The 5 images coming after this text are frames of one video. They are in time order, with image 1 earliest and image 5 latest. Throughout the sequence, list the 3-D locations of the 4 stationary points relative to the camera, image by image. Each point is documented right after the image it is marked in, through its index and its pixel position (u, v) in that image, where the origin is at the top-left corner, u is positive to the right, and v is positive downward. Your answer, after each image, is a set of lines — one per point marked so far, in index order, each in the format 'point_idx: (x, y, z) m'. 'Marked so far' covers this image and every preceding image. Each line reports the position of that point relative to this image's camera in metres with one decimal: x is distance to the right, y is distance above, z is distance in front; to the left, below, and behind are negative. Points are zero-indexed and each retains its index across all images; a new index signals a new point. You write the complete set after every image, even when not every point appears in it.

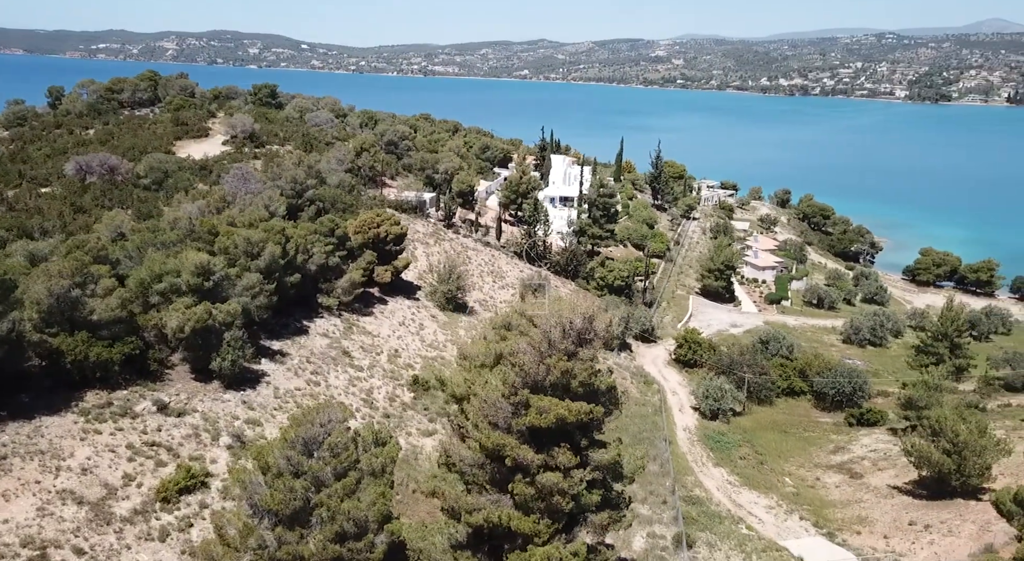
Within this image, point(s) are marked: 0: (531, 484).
0: (+0.4, -4.4, +16.5) m
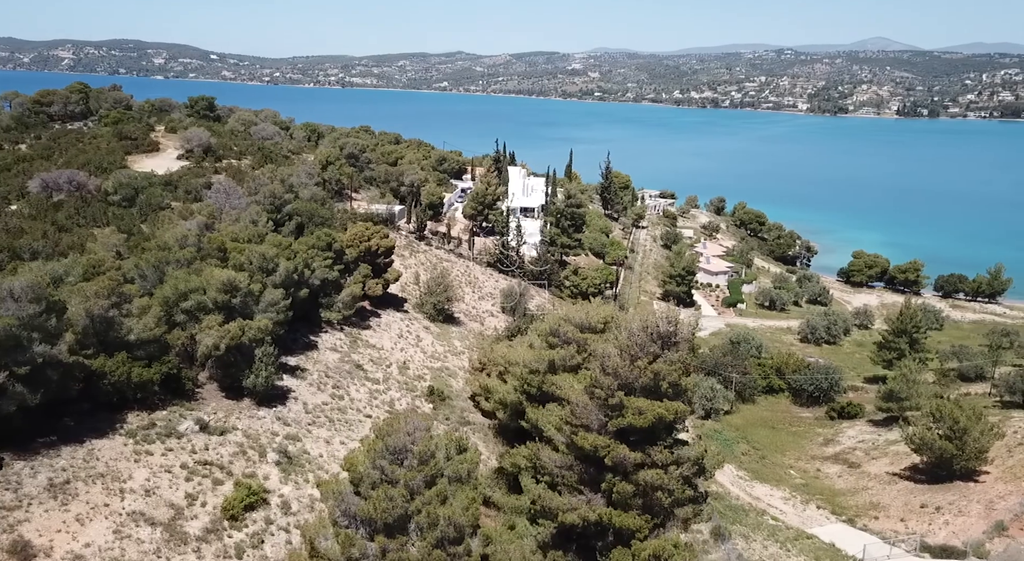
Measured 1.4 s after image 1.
0: (+2.6, -4.5, +17.5) m
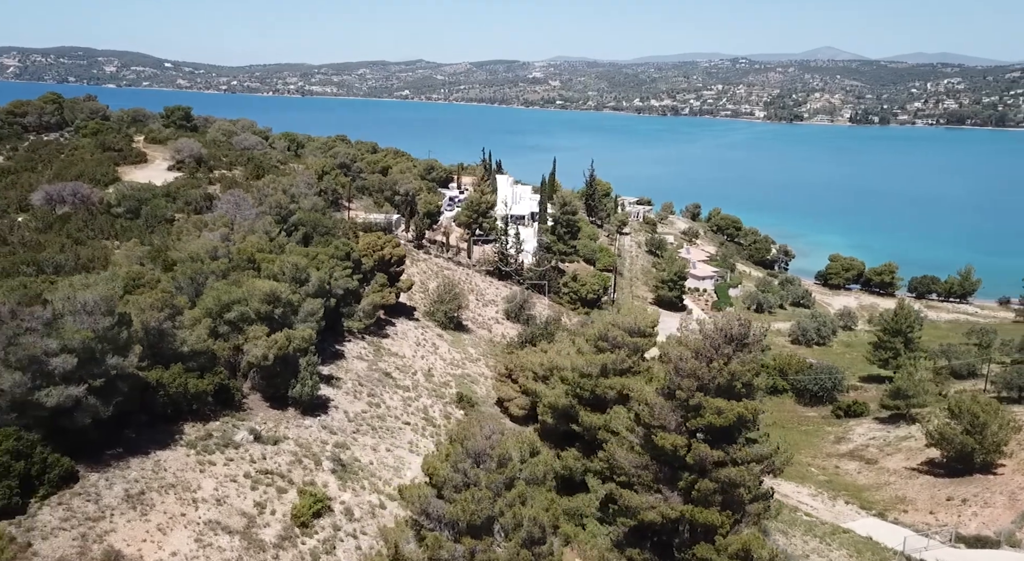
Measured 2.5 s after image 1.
0: (+4.6, -4.6, +18.3) m
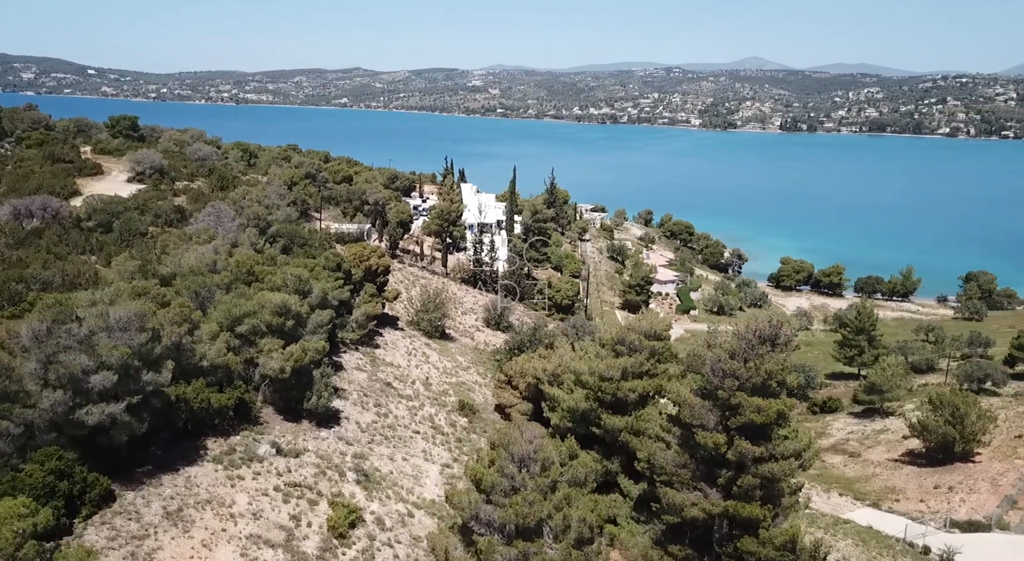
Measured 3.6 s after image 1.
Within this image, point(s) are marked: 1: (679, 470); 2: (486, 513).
0: (+5.8, -4.7, +19.1) m
1: (+4.2, -4.8, +20.0) m
2: (-0.6, -5.7, +19.1) m
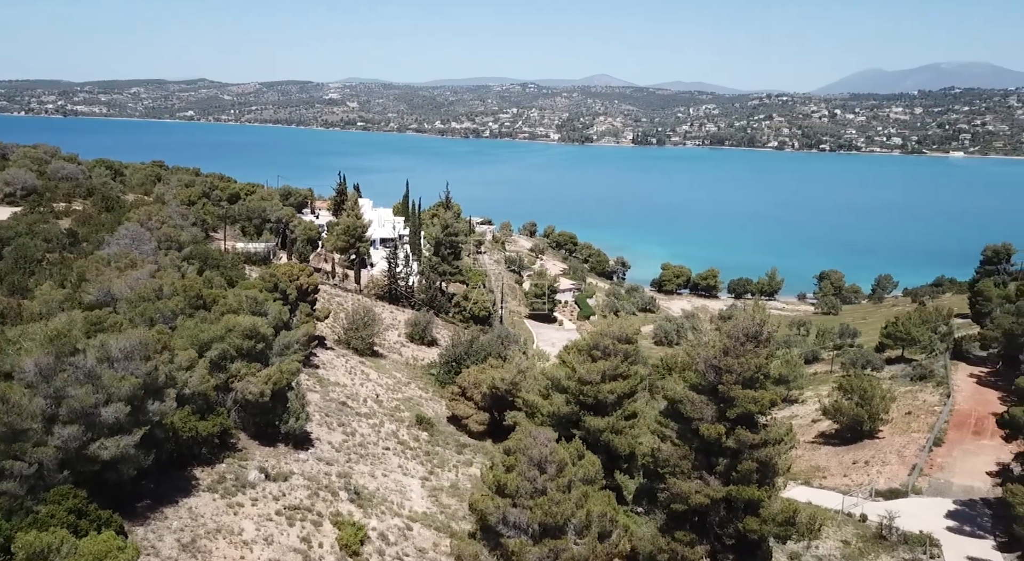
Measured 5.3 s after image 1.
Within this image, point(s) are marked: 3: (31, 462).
0: (+6.2, -4.8, +21.0) m
1: (+4.6, -5.0, +21.6) m
2: (0.0, -6.0, +19.9) m
3: (-10.3, -3.9, +16.8) m
